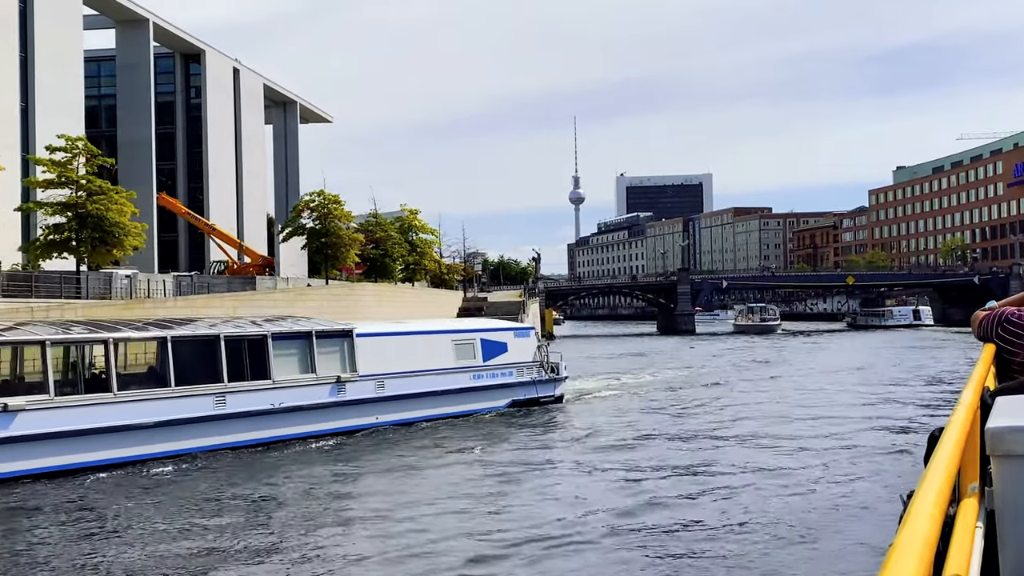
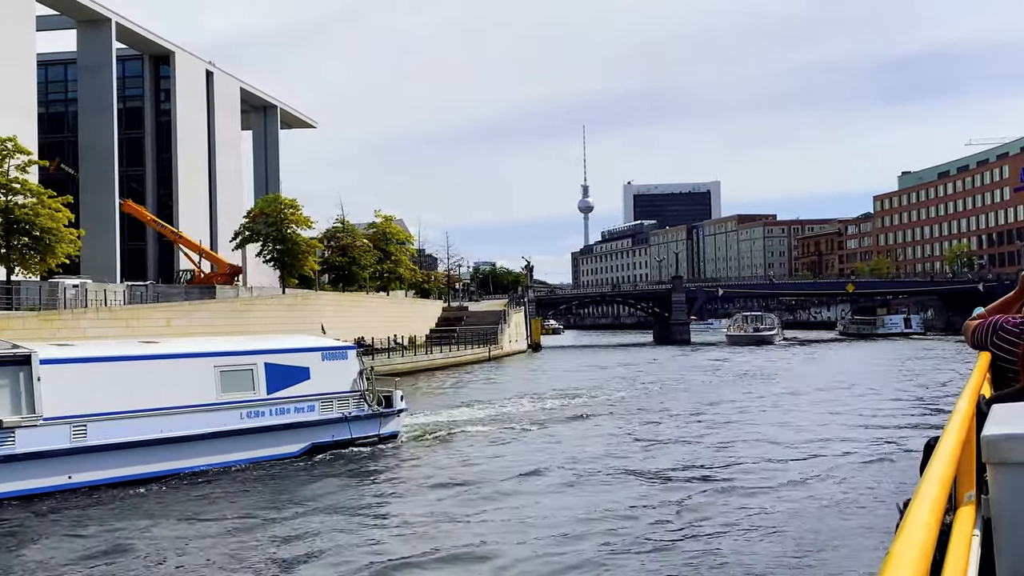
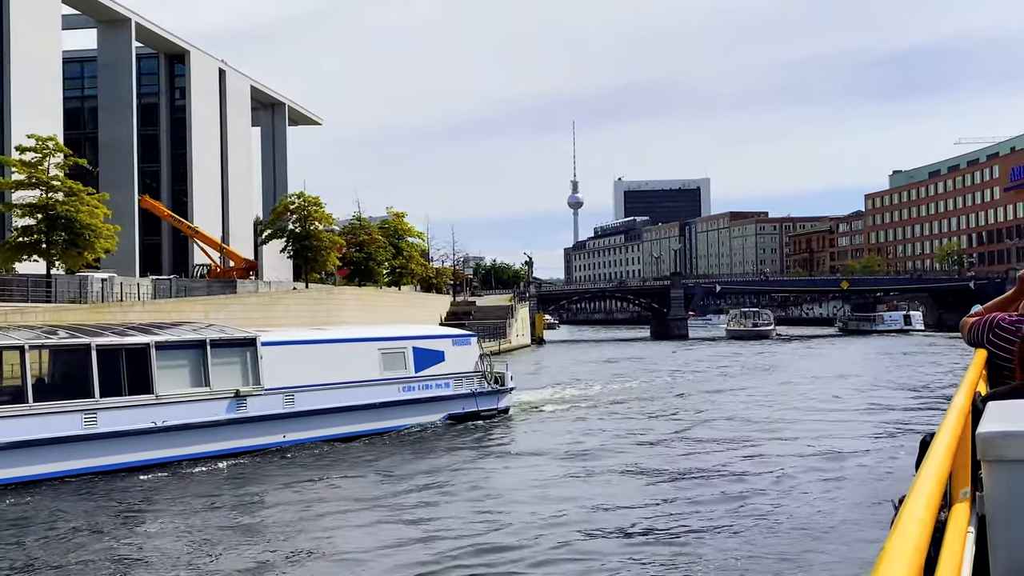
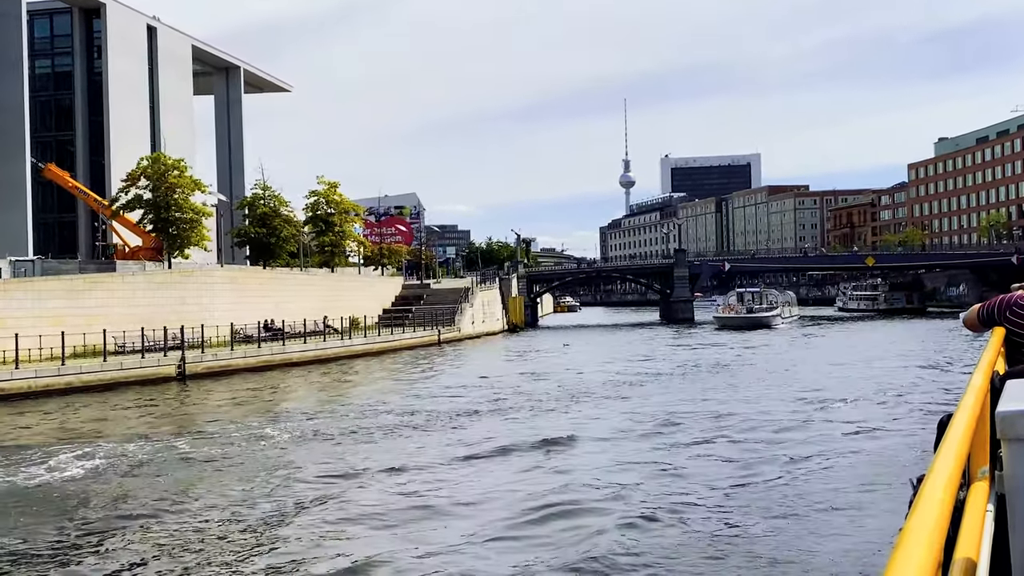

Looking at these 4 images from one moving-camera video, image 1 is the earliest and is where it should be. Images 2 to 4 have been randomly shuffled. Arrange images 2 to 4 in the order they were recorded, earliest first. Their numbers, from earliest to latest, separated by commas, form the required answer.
3, 2, 4
